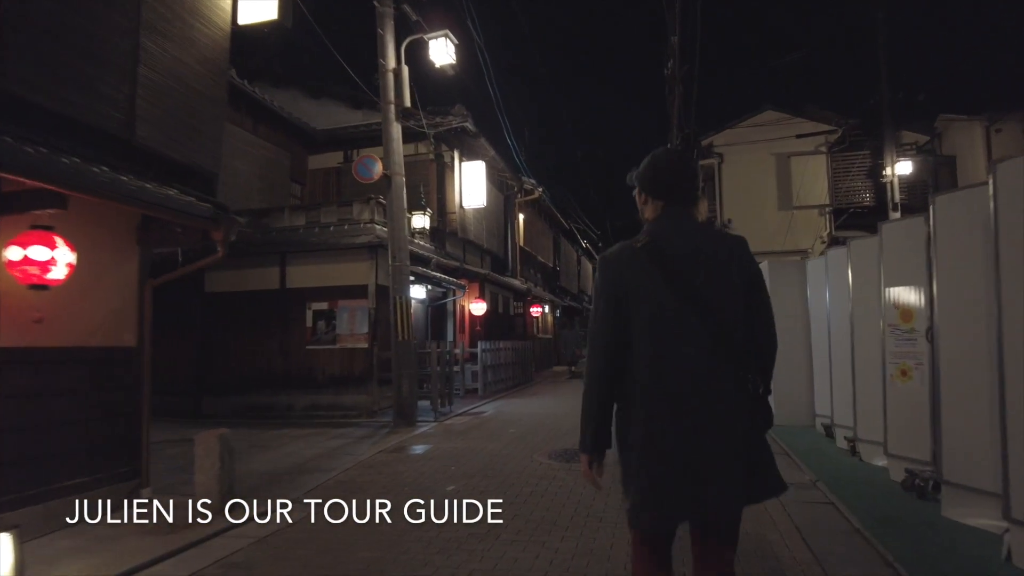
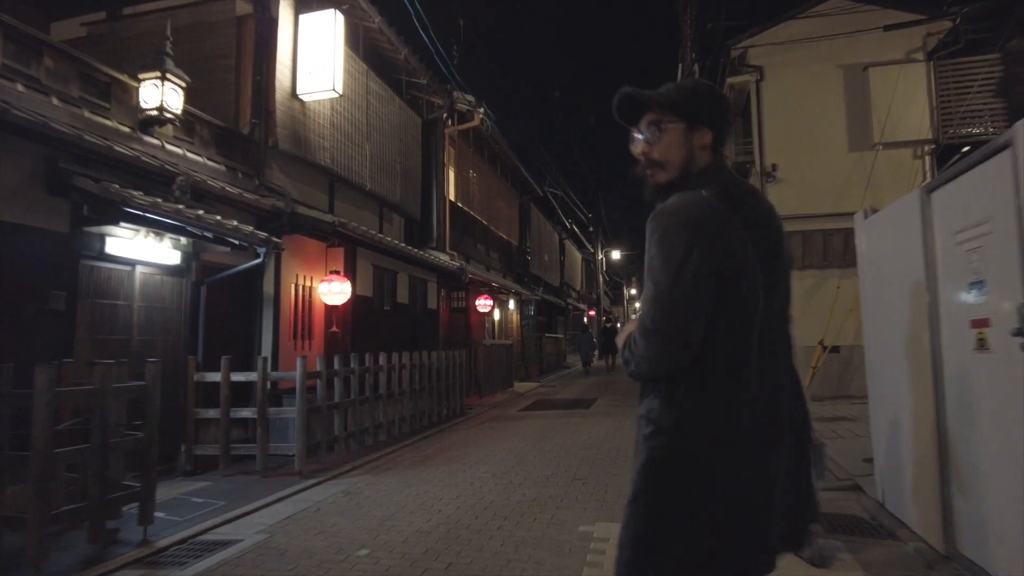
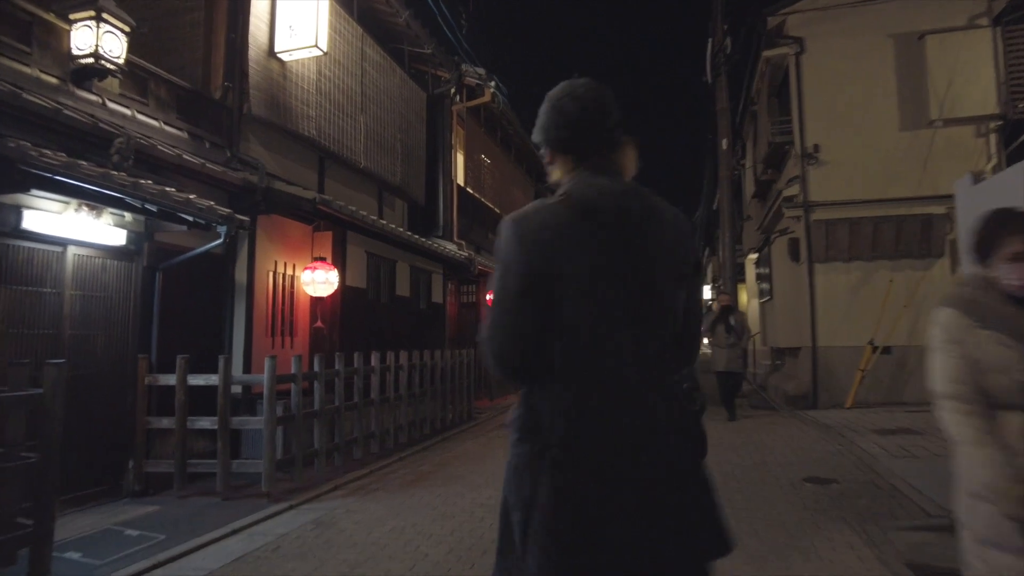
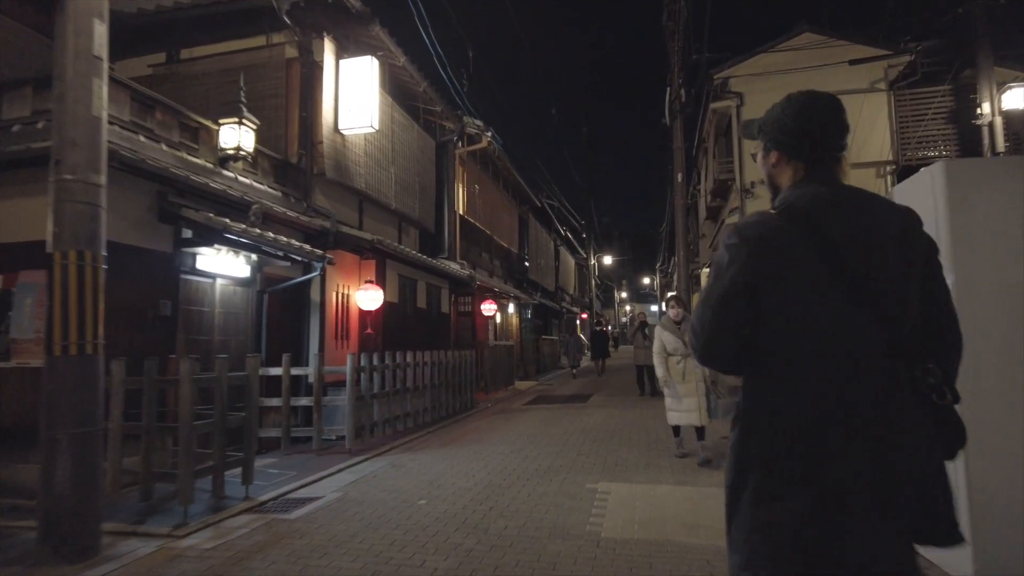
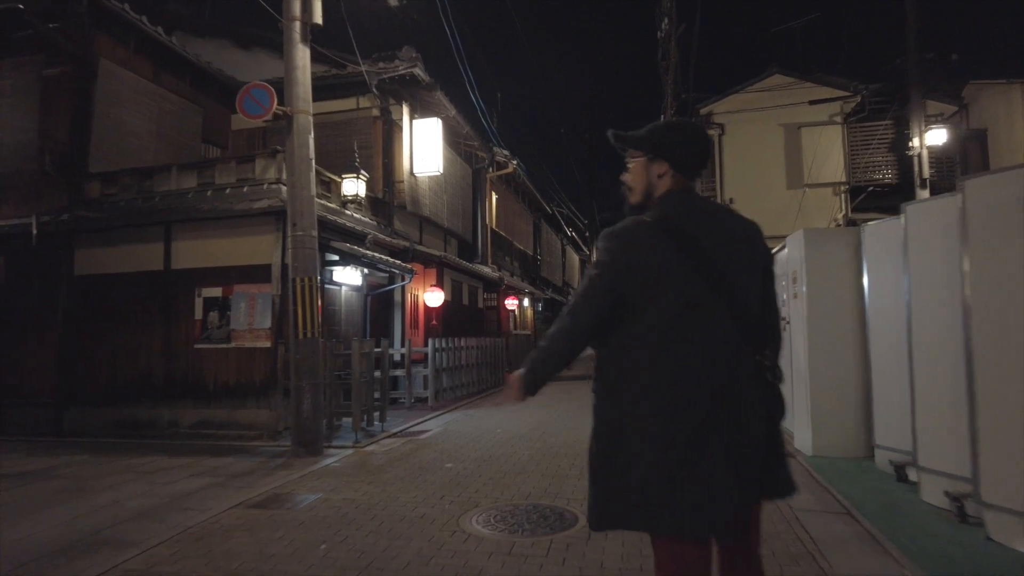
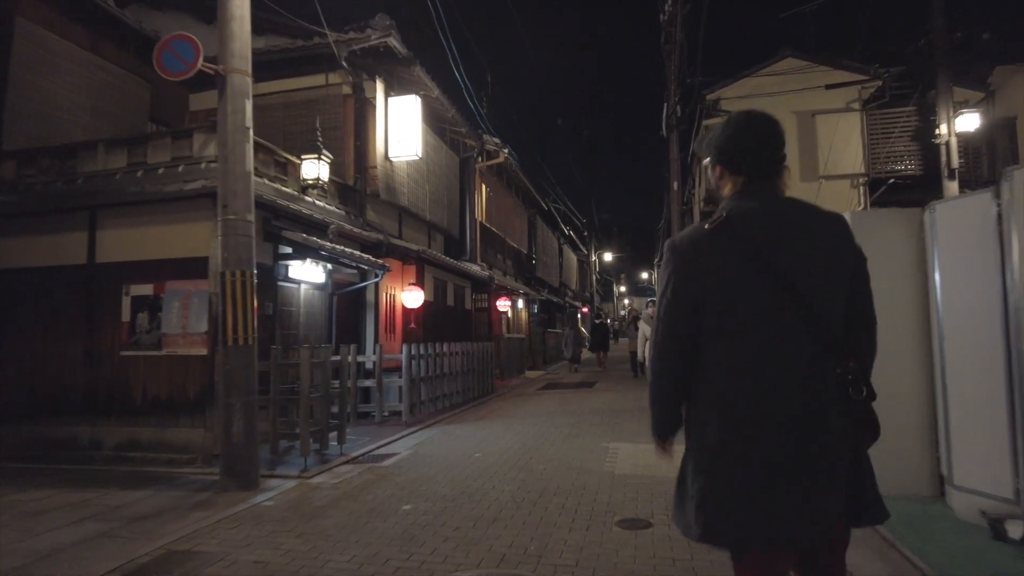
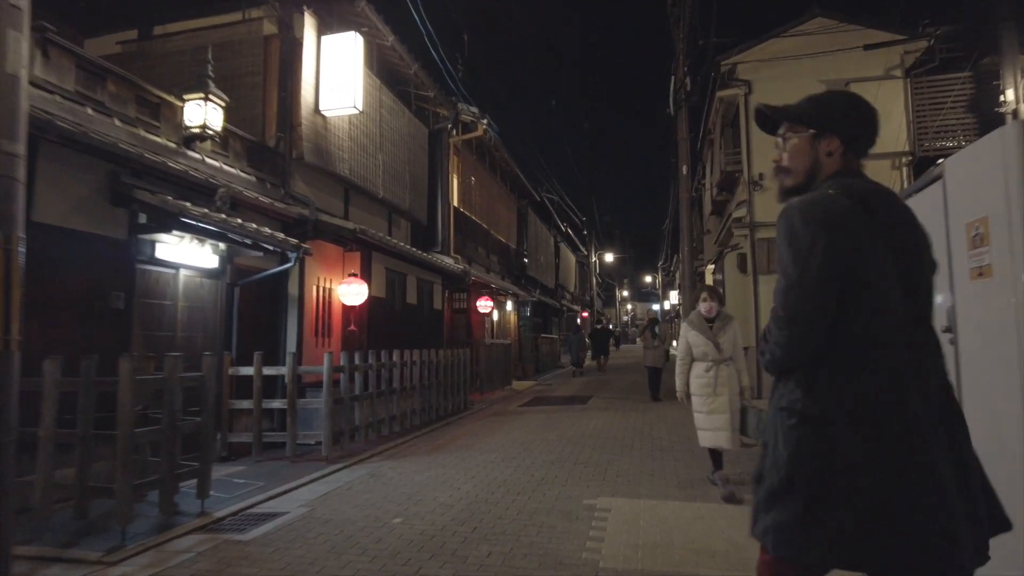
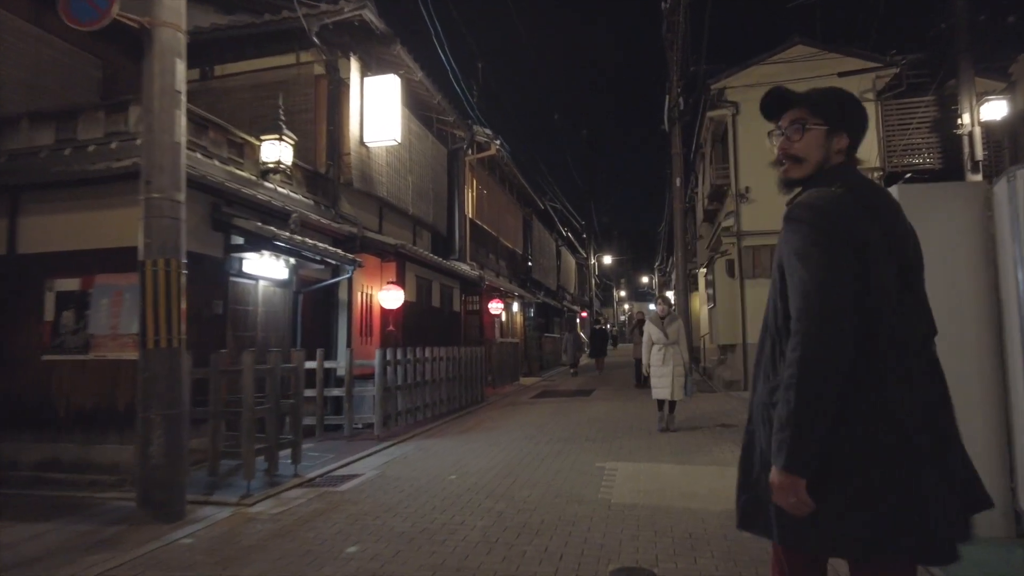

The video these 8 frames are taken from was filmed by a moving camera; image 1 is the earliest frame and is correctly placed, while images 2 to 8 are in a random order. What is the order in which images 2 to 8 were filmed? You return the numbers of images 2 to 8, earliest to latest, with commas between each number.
5, 6, 8, 4, 7, 2, 3
